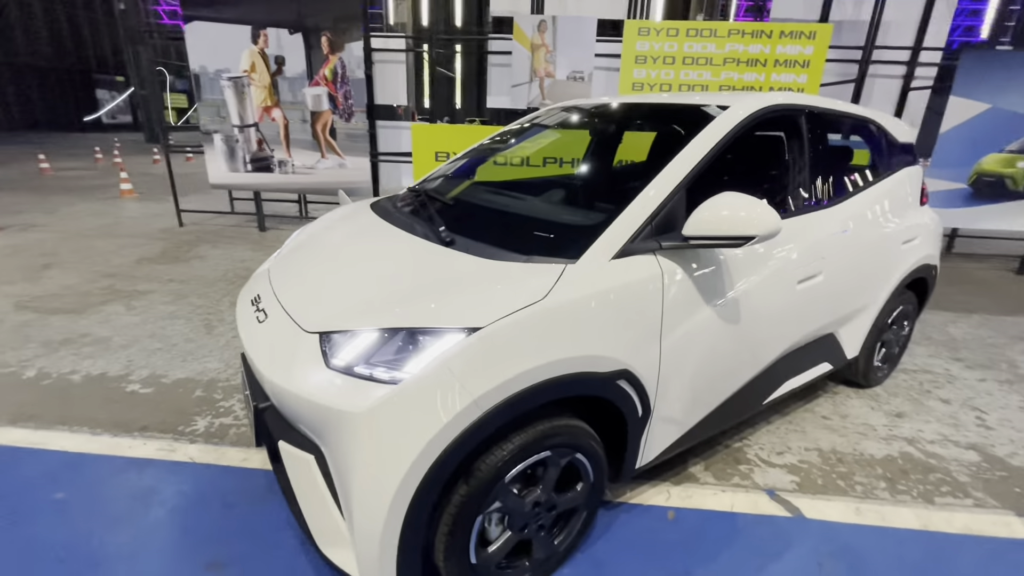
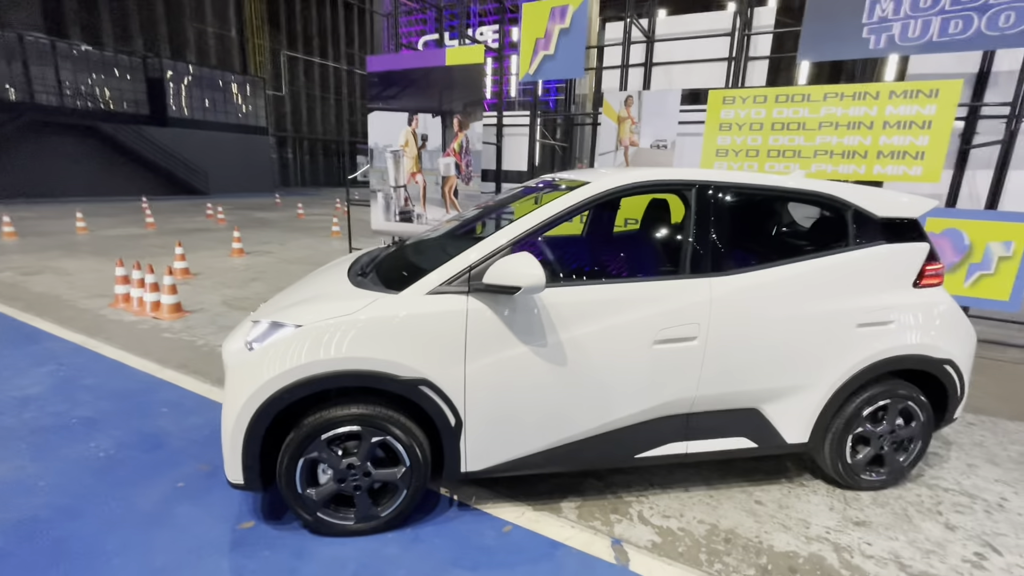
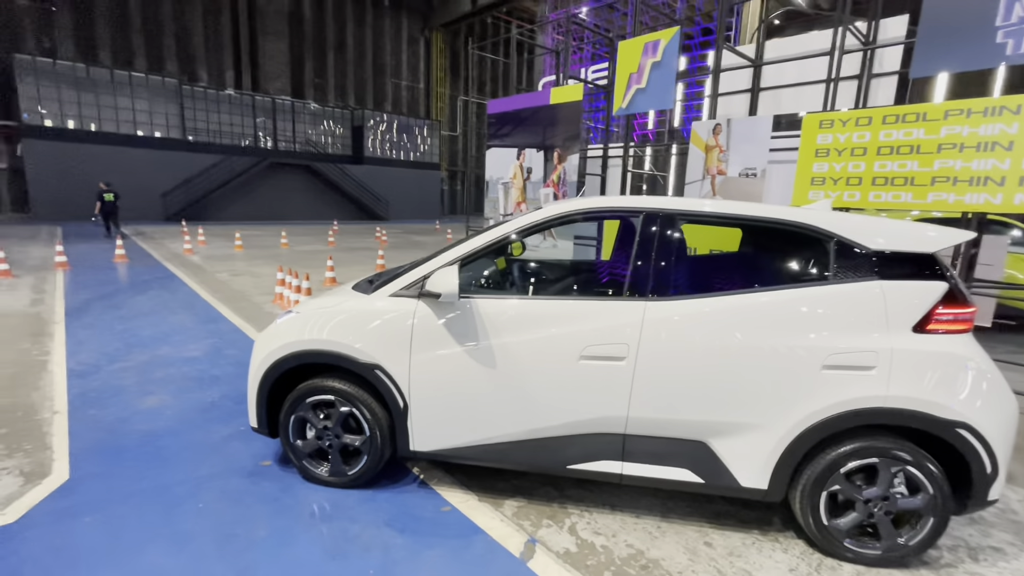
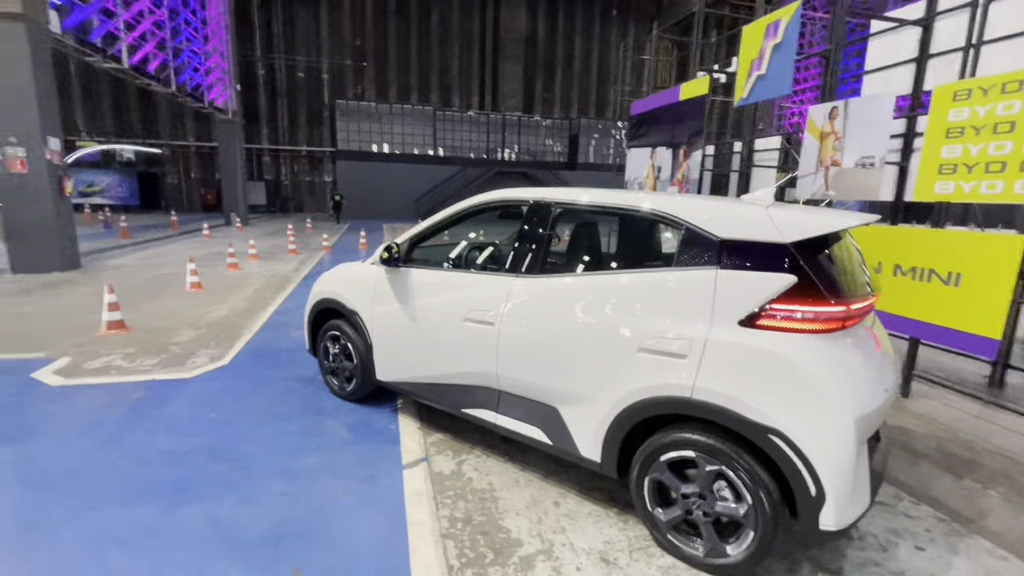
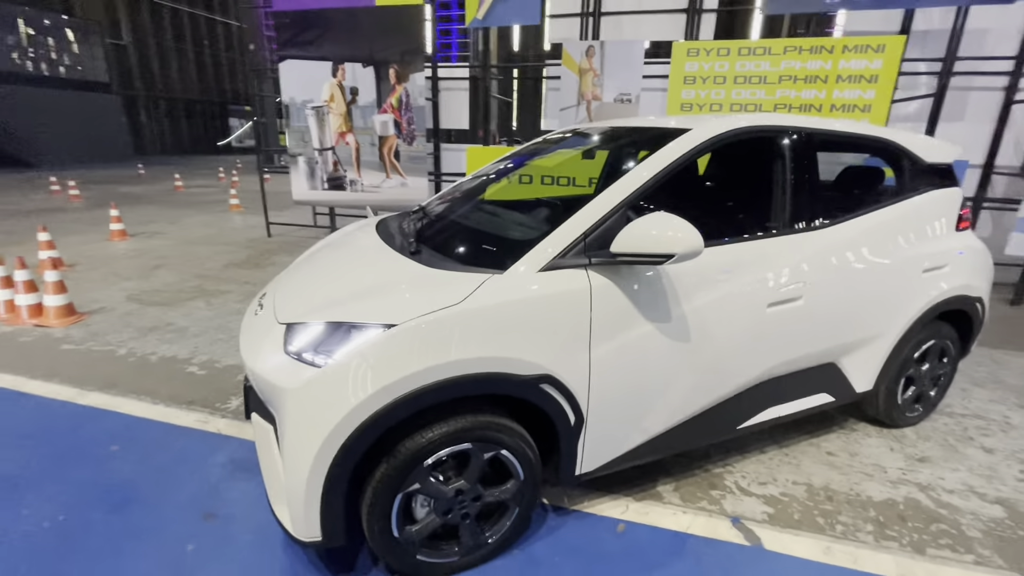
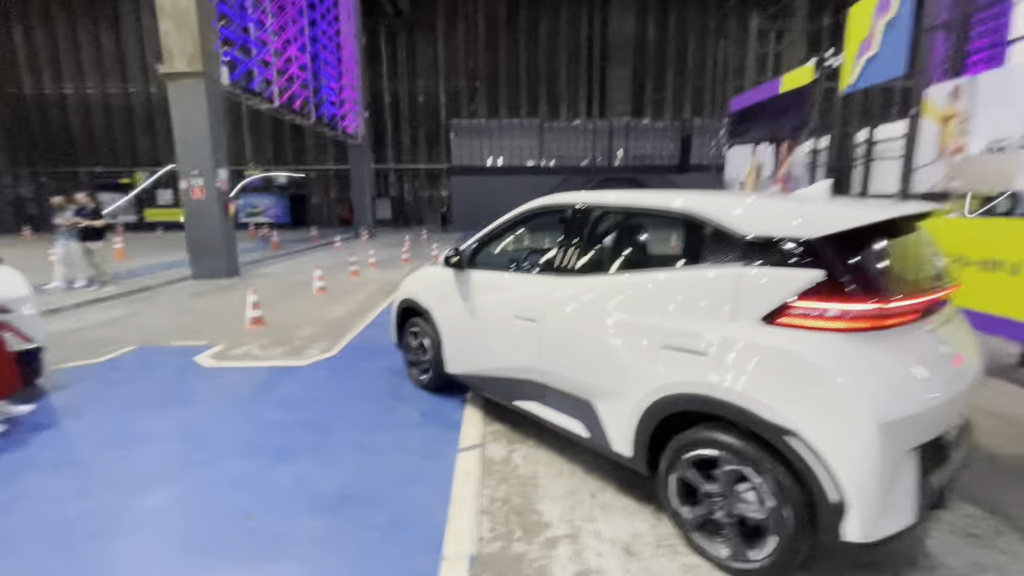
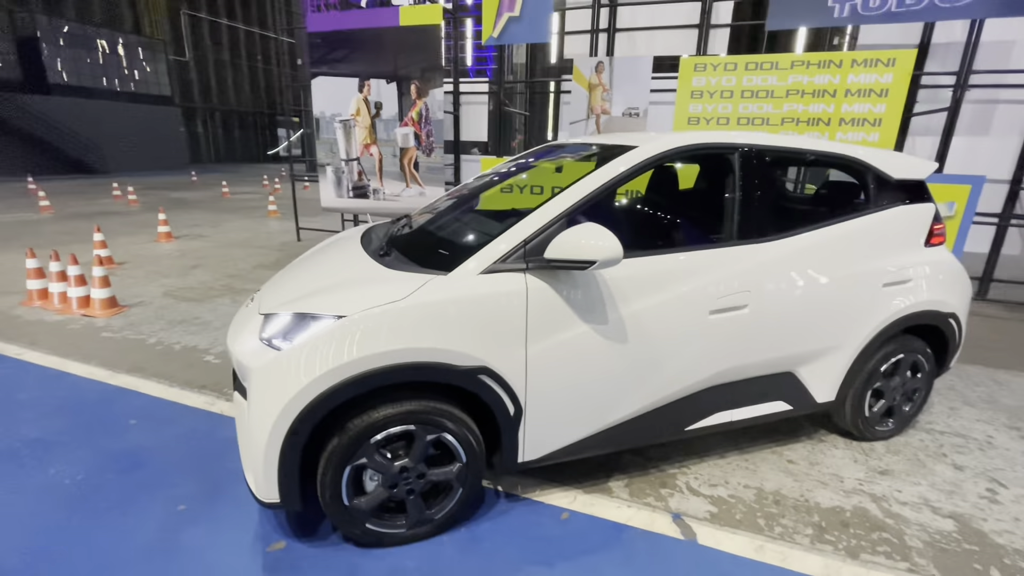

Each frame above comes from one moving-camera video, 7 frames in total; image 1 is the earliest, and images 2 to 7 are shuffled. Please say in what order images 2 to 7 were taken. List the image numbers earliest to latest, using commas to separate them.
5, 7, 2, 3, 4, 6
